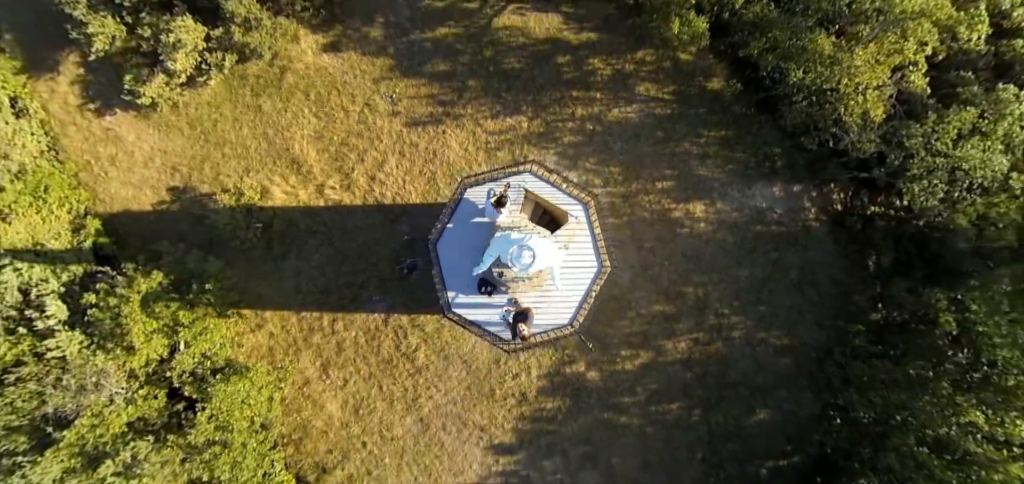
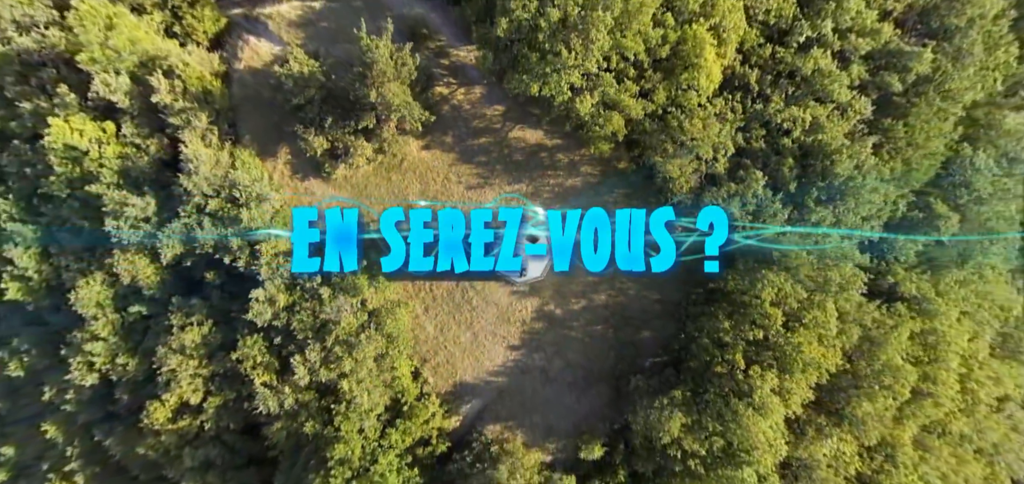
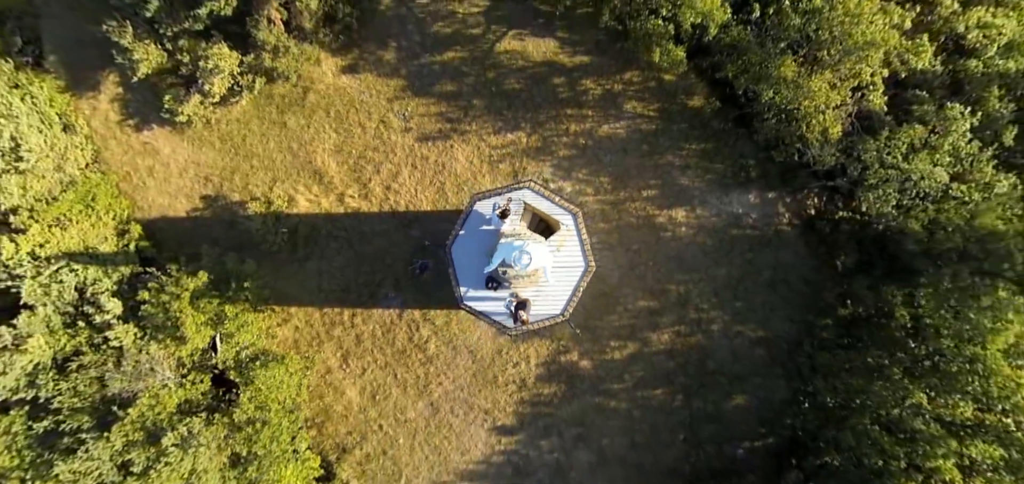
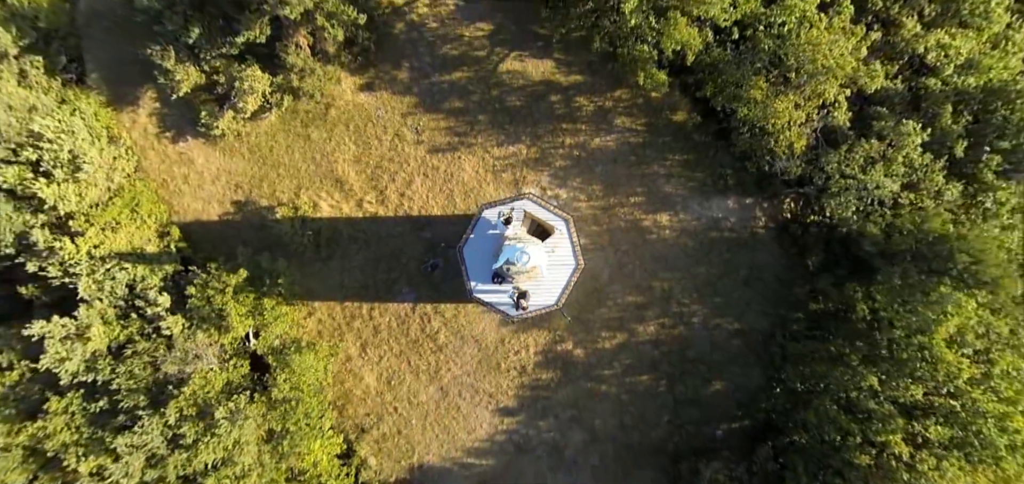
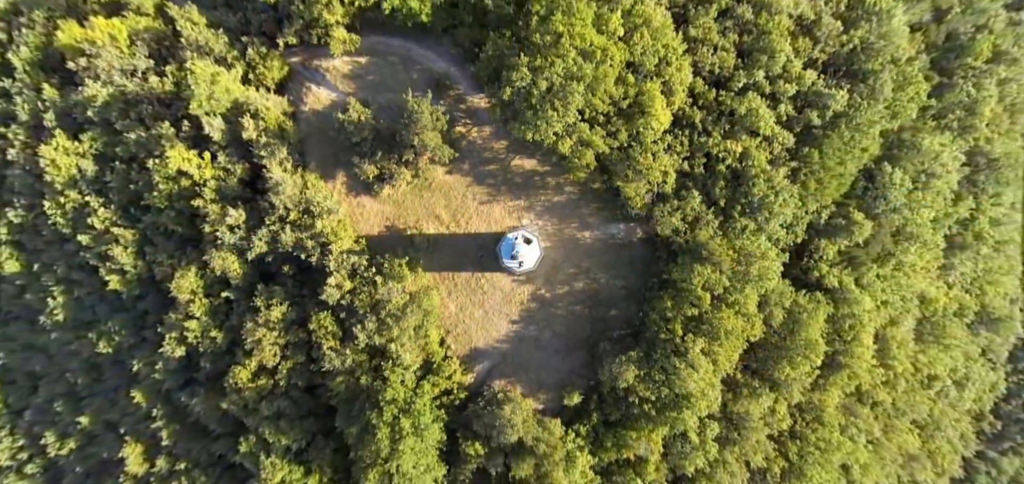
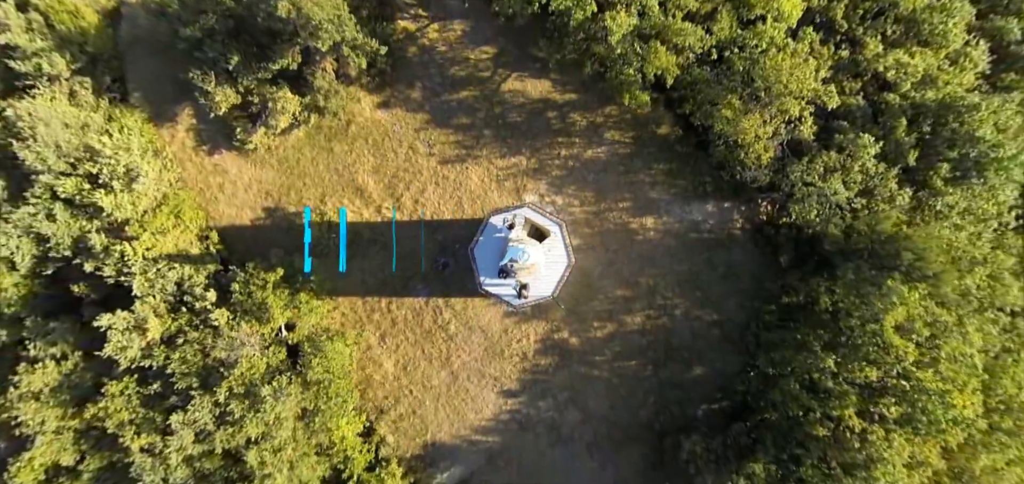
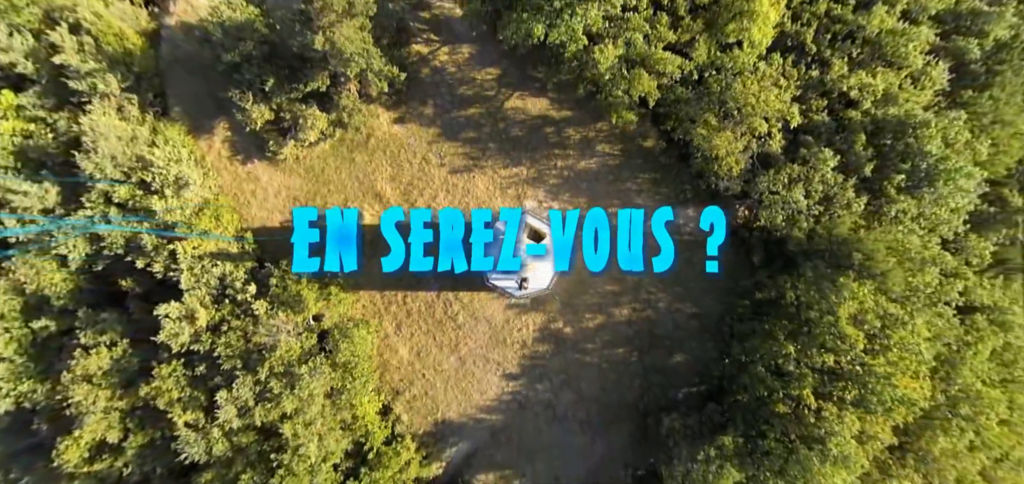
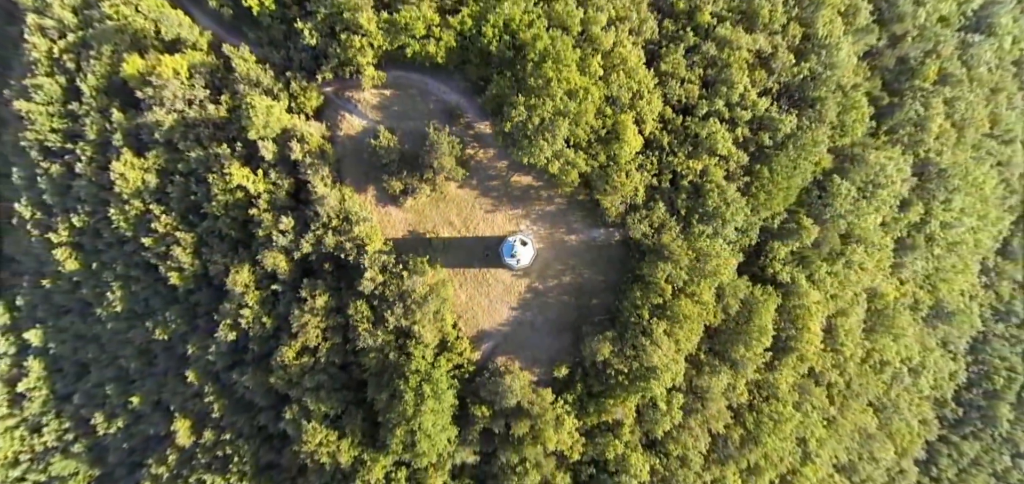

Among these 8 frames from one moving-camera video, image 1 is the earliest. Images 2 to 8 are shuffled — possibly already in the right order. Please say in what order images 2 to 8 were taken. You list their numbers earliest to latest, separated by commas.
3, 4, 6, 7, 2, 5, 8
